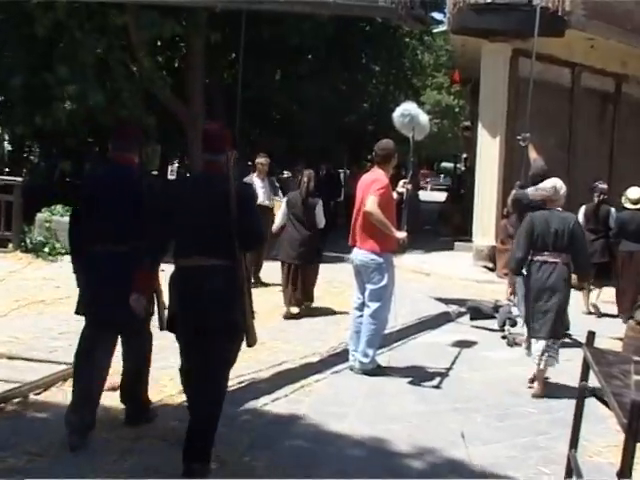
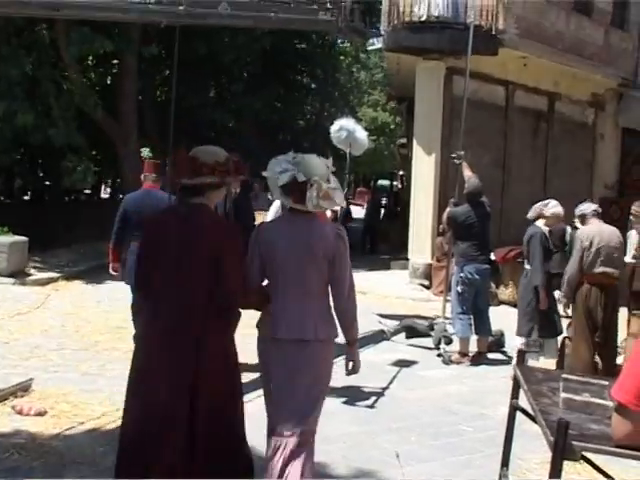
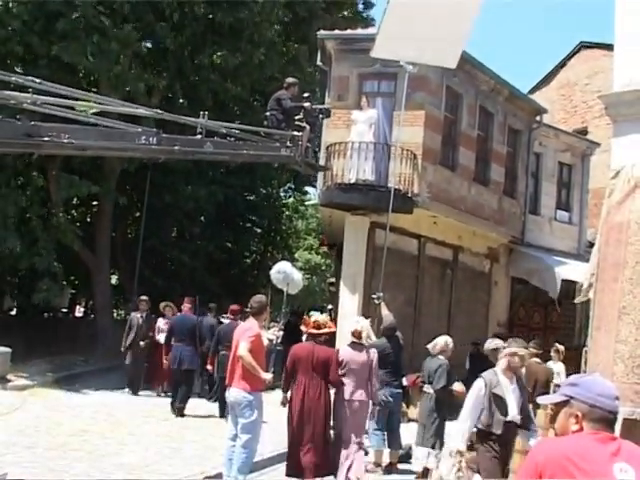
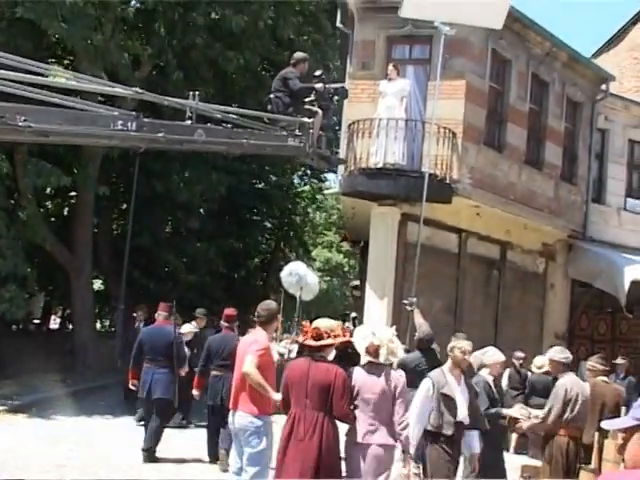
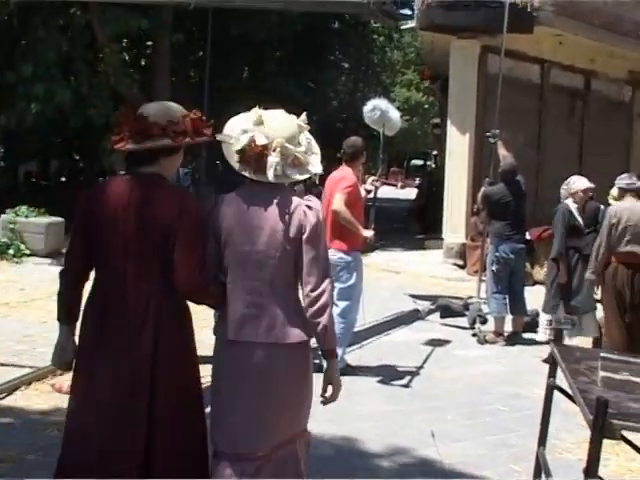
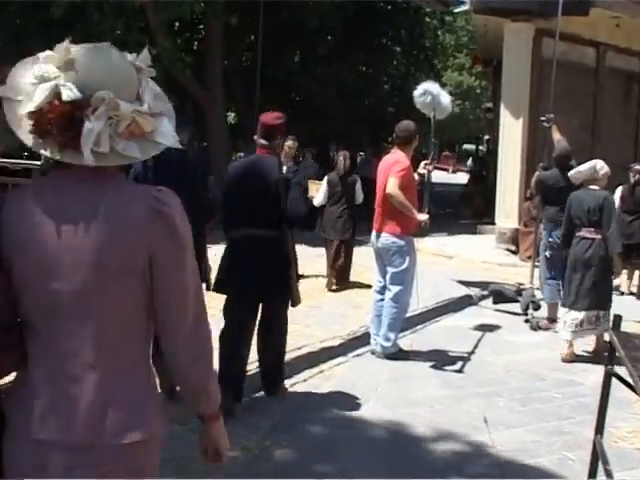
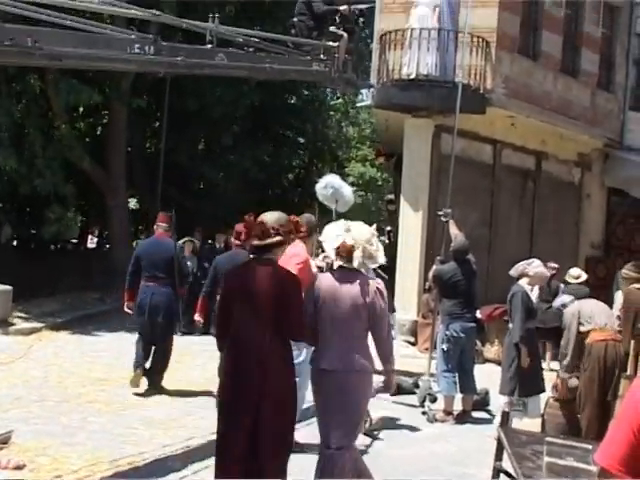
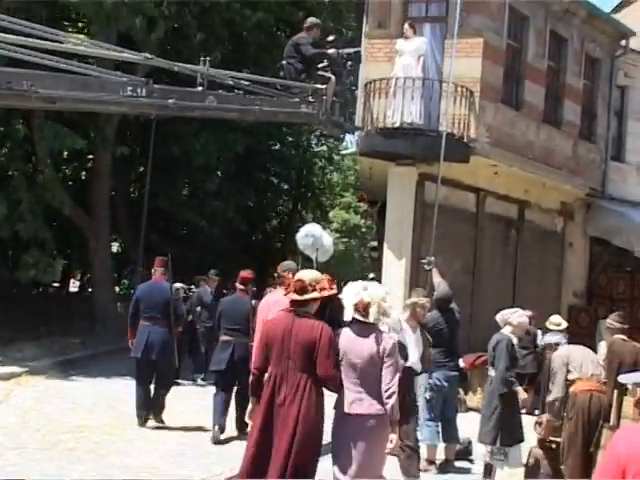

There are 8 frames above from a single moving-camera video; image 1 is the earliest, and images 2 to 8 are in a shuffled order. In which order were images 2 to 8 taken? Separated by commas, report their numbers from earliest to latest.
6, 5, 2, 7, 8, 4, 3
